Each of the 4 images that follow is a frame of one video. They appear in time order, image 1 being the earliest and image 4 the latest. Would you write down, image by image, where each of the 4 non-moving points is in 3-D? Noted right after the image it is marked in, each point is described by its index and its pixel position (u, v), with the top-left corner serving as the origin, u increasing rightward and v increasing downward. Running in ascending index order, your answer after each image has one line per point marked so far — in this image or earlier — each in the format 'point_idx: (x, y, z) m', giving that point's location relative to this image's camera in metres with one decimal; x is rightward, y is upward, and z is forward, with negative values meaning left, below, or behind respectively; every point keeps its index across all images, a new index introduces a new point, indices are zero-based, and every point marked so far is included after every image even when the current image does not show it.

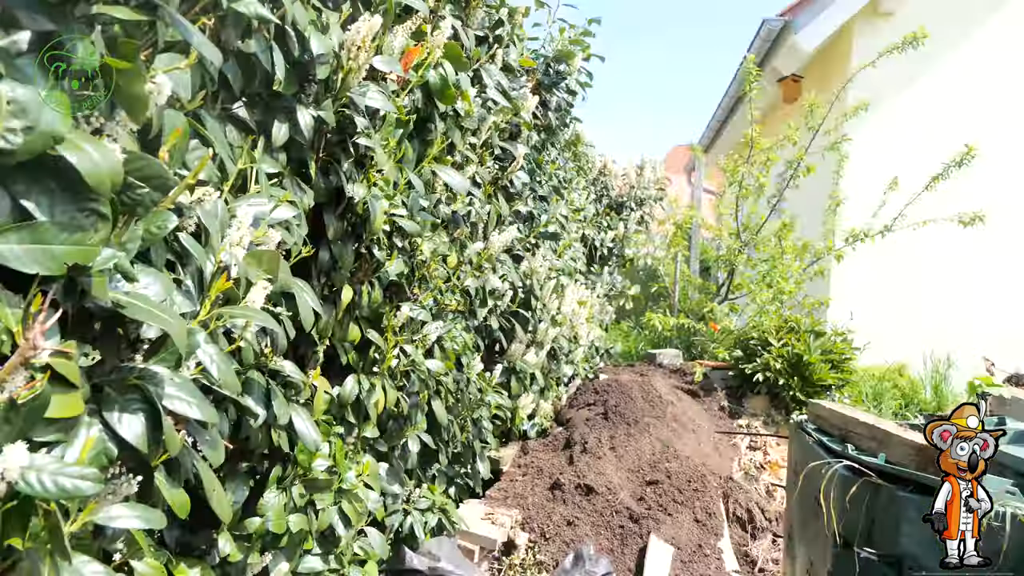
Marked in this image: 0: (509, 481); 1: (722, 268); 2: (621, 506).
0: (0.0, -1.4, +5.2) m
1: (+2.4, +0.2, +8.0) m
2: (+0.7, -1.5, +4.8) m
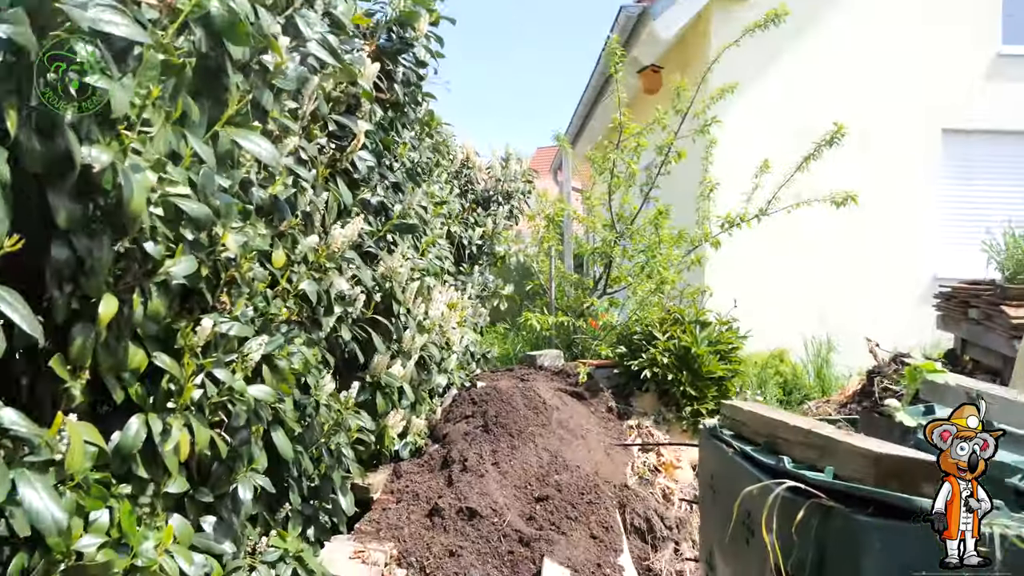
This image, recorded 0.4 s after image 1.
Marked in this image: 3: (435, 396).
0: (-0.8, -1.4, +4.5) m
1: (+0.9, +0.3, +7.7) m
2: (0.0, -1.5, +4.2) m
3: (-0.6, -0.9, +5.5) m
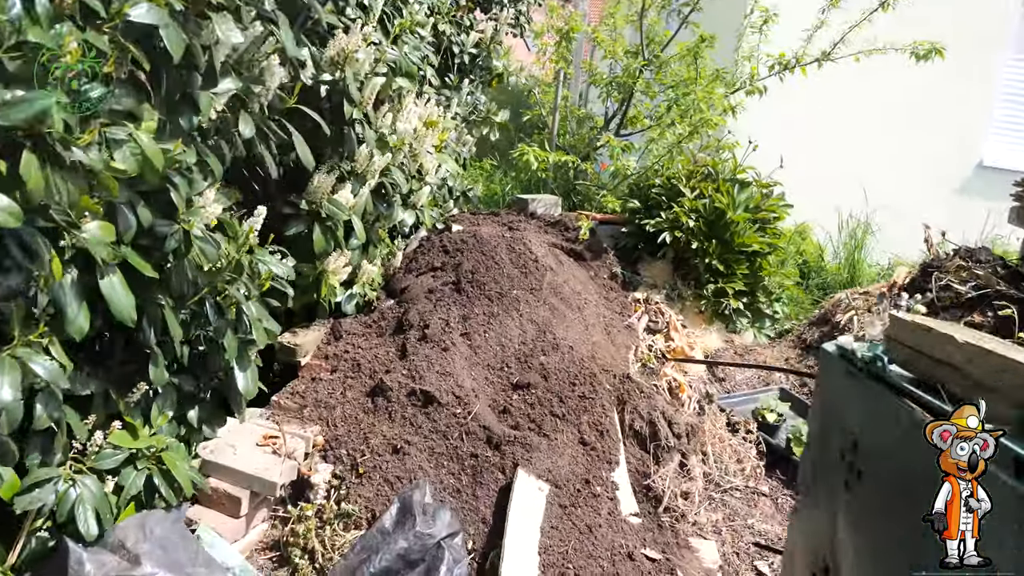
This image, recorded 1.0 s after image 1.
0: (-1.0, -0.5, +3.4) m
1: (+0.9, +1.7, +6.3) m
2: (-0.2, -0.6, +3.2) m
3: (-0.7, +0.3, +4.3) m
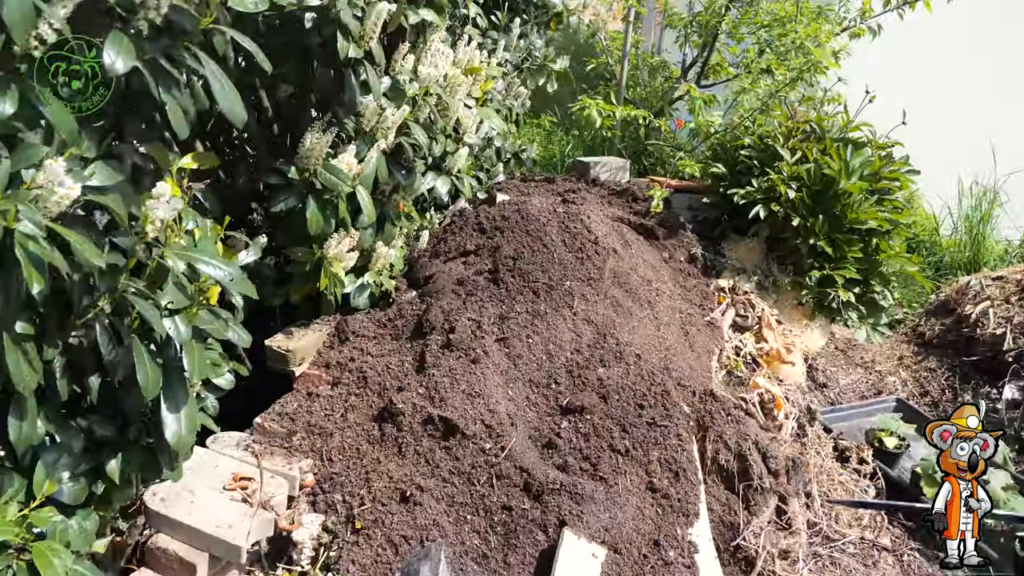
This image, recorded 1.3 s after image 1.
0: (-0.8, -0.4, +2.7) m
1: (+1.4, +1.9, +5.3) m
2: (0.0, -0.6, +2.4) m
3: (-0.4, +0.4, +3.5) m
